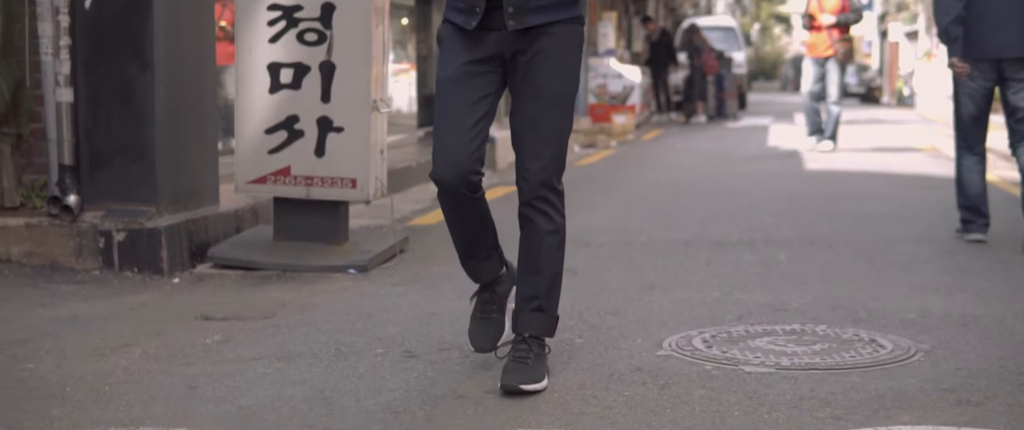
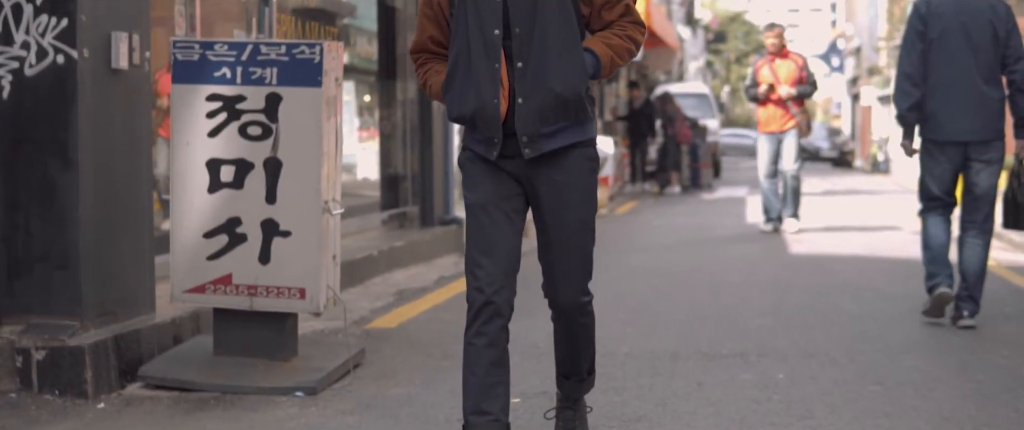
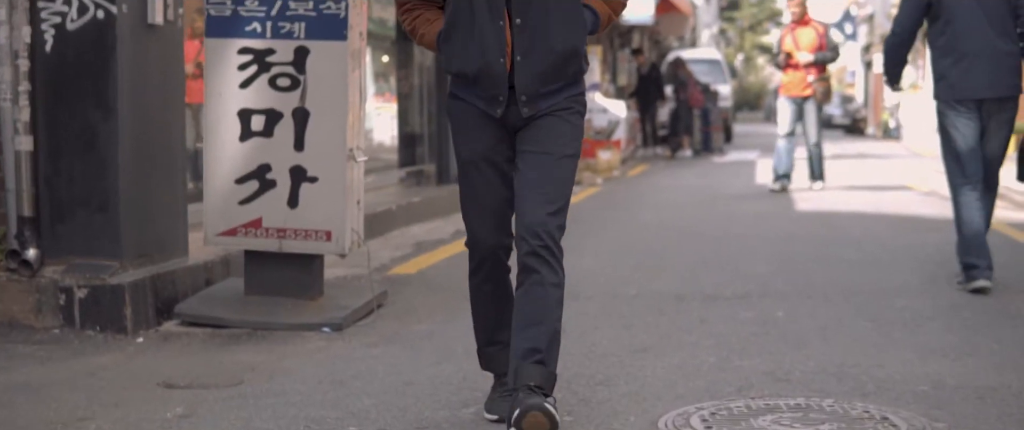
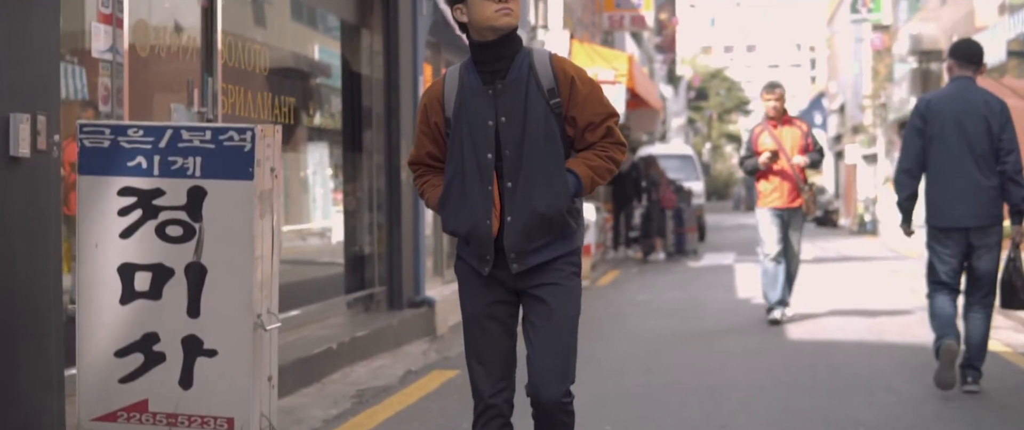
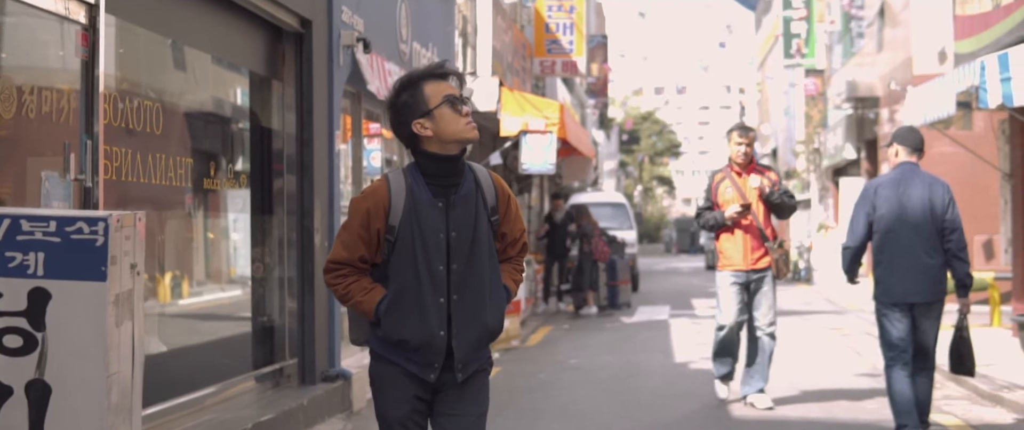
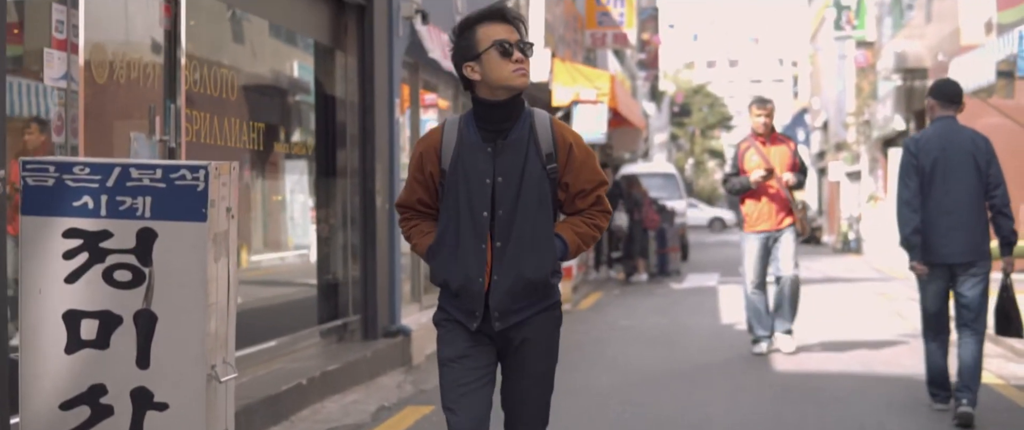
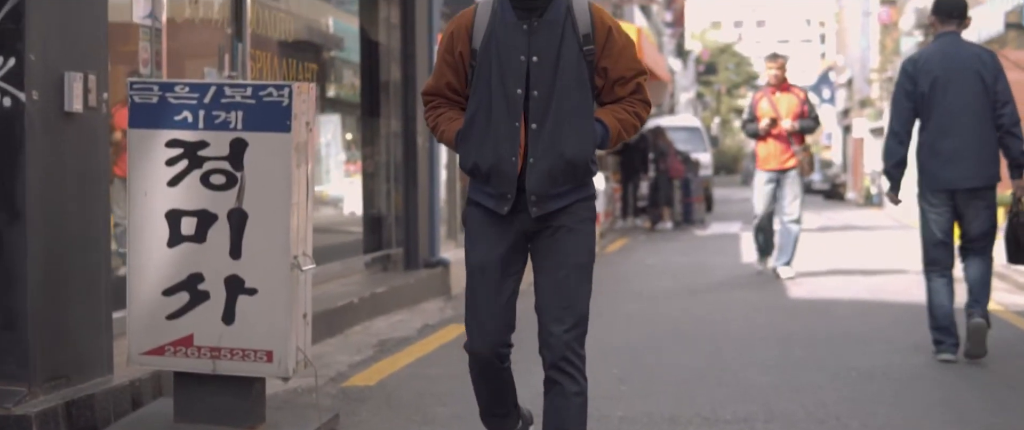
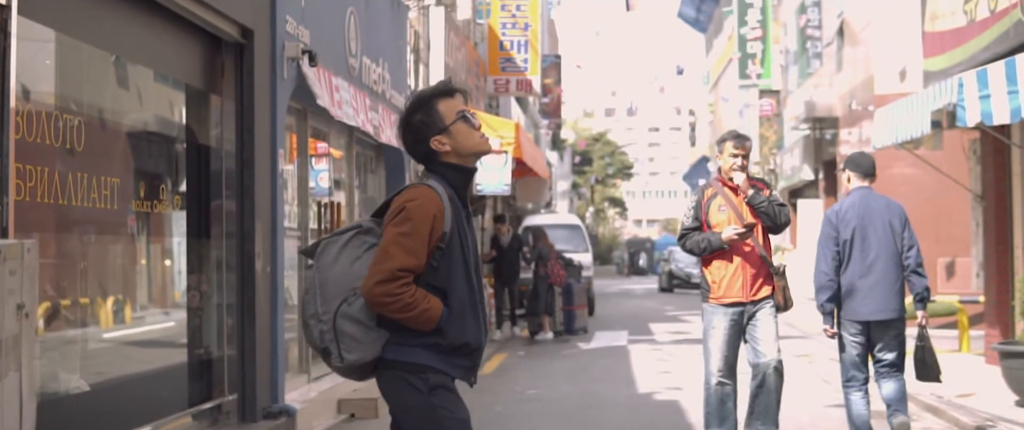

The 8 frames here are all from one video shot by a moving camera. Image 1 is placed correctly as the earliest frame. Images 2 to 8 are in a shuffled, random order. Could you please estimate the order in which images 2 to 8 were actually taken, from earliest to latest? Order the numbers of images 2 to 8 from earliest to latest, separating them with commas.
3, 2, 7, 4, 6, 5, 8
